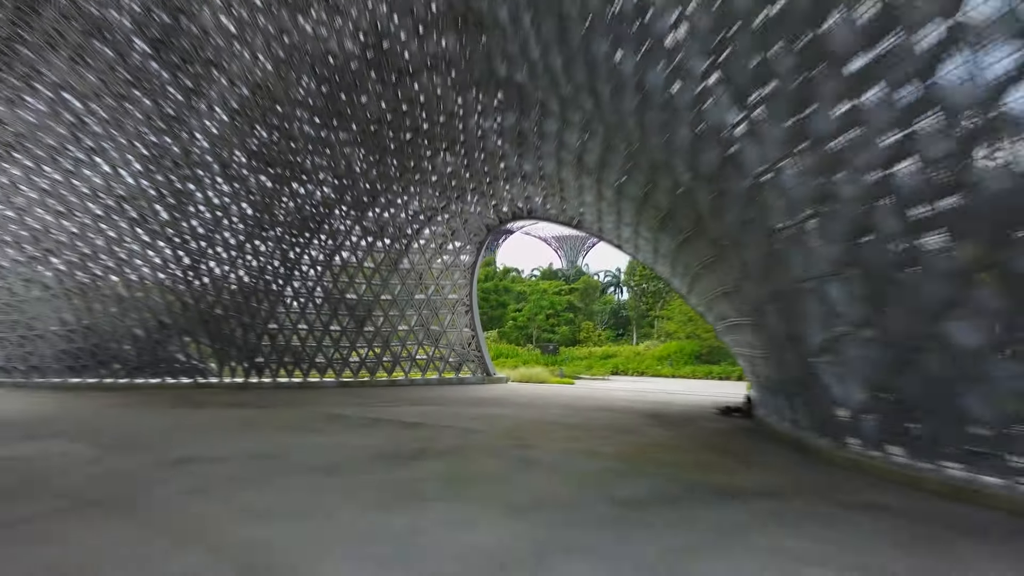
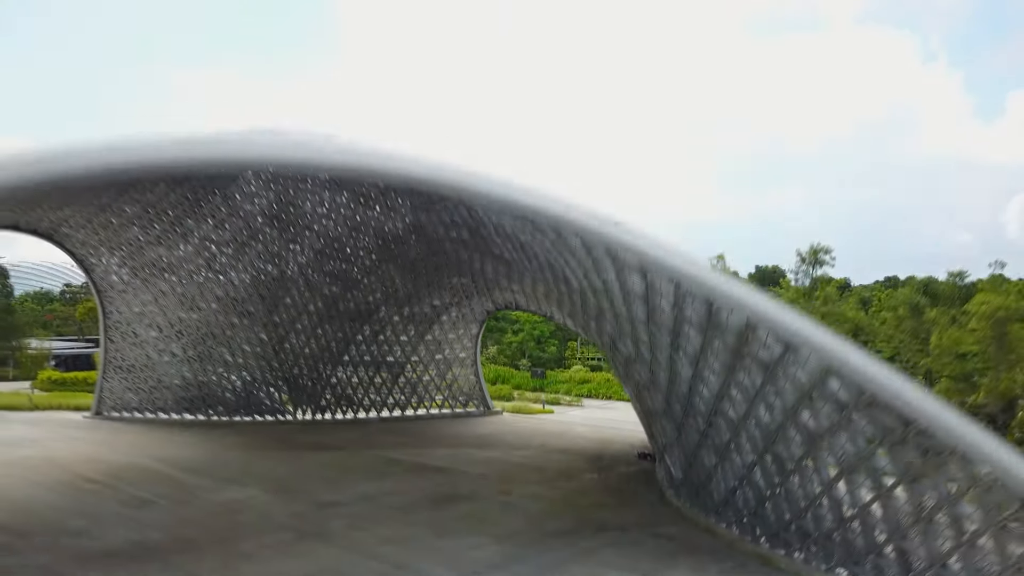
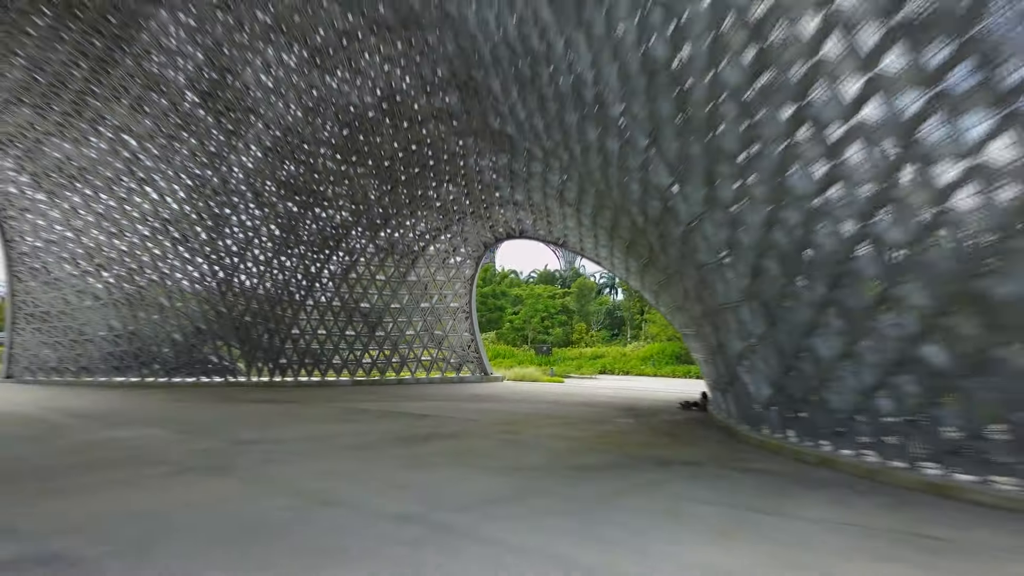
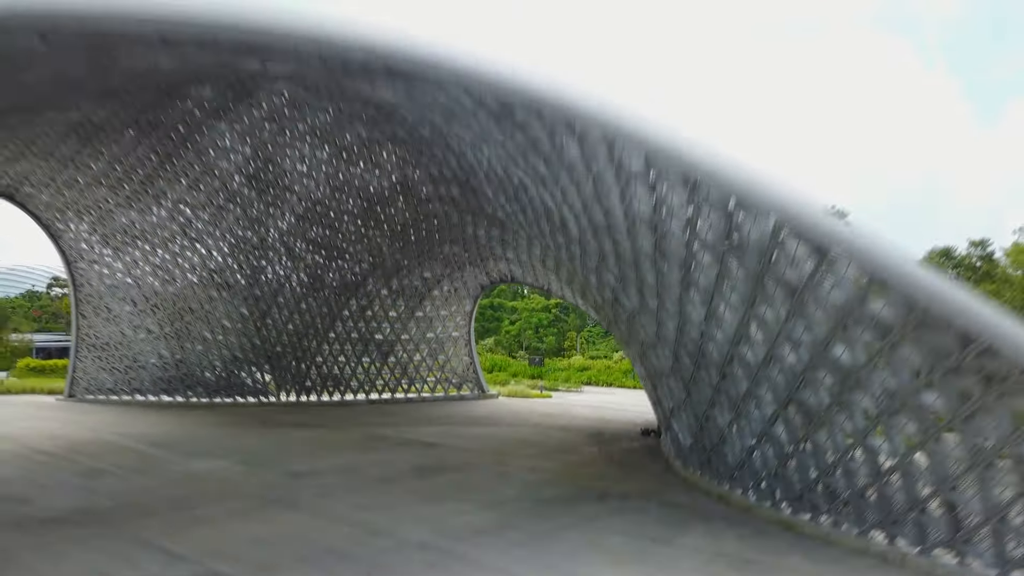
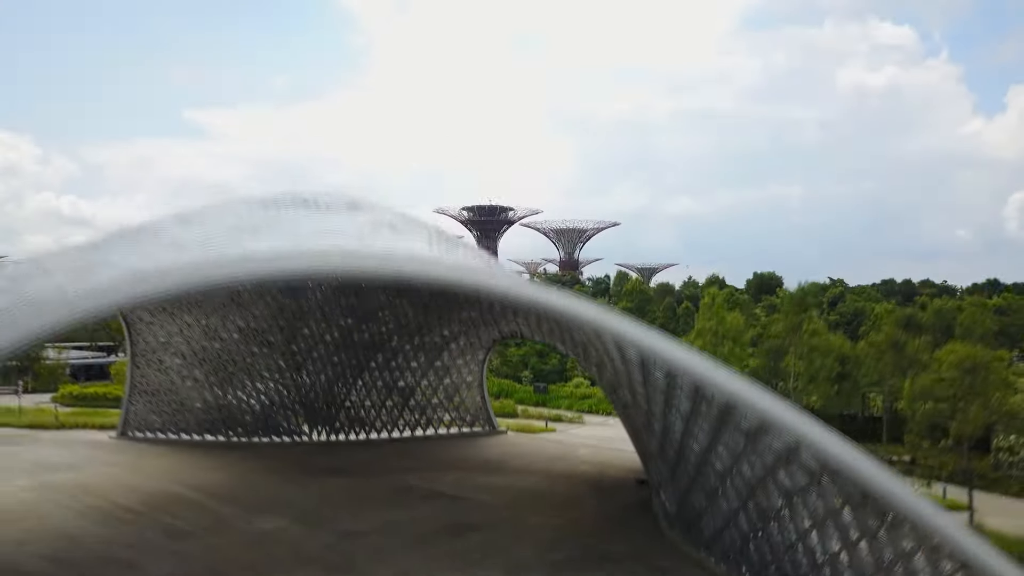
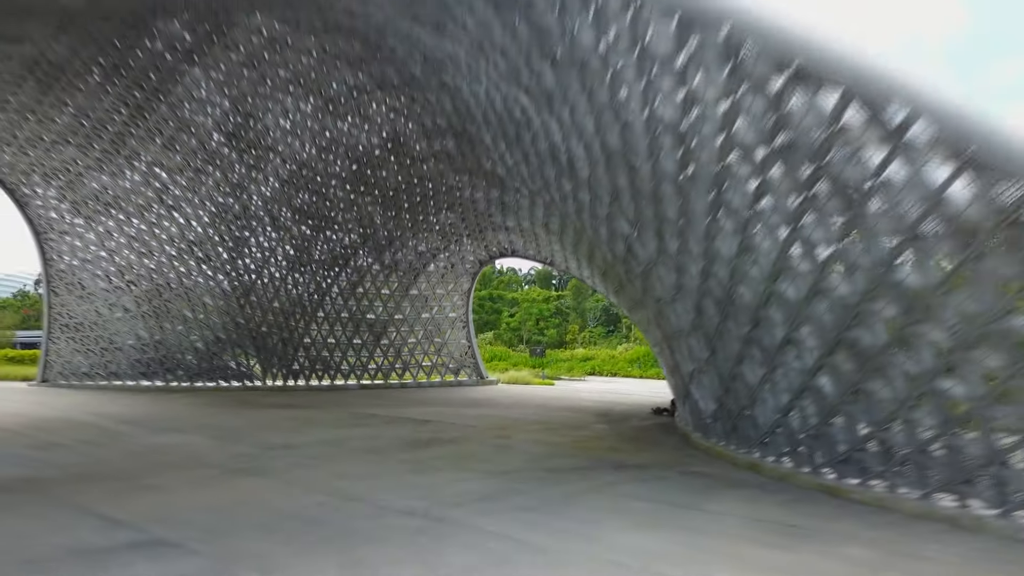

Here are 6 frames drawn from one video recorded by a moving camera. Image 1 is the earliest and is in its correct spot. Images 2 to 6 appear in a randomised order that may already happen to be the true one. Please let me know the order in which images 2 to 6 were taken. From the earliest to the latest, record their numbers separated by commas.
3, 6, 4, 2, 5
